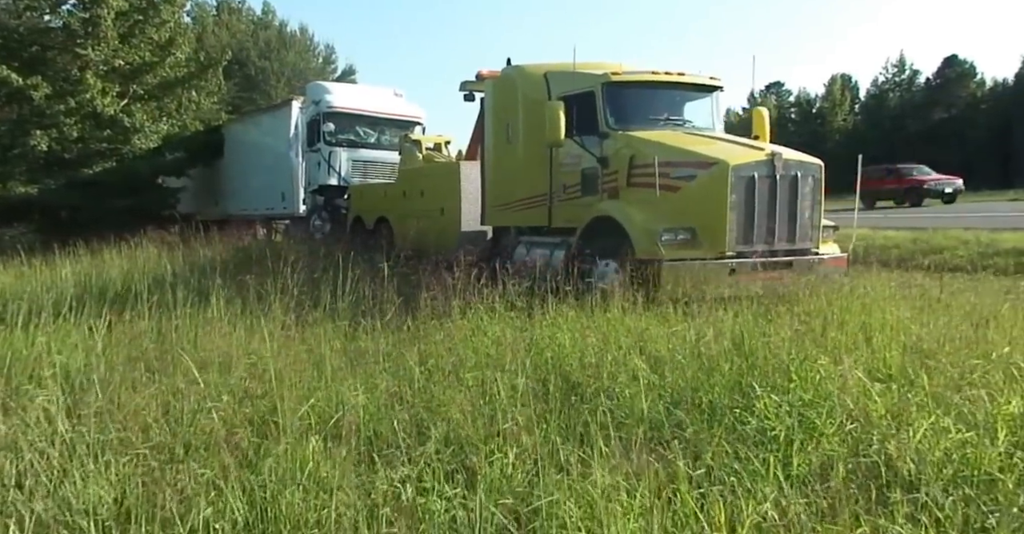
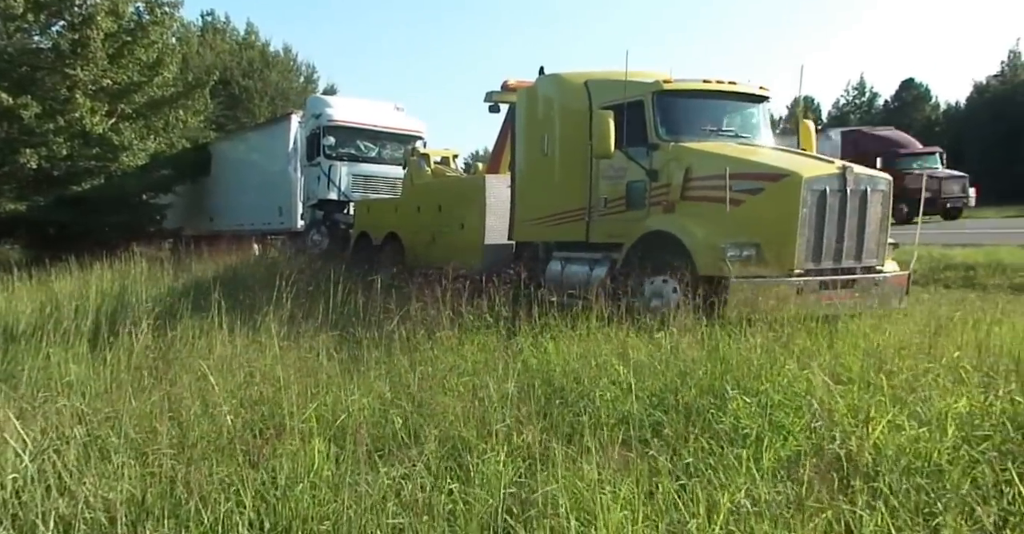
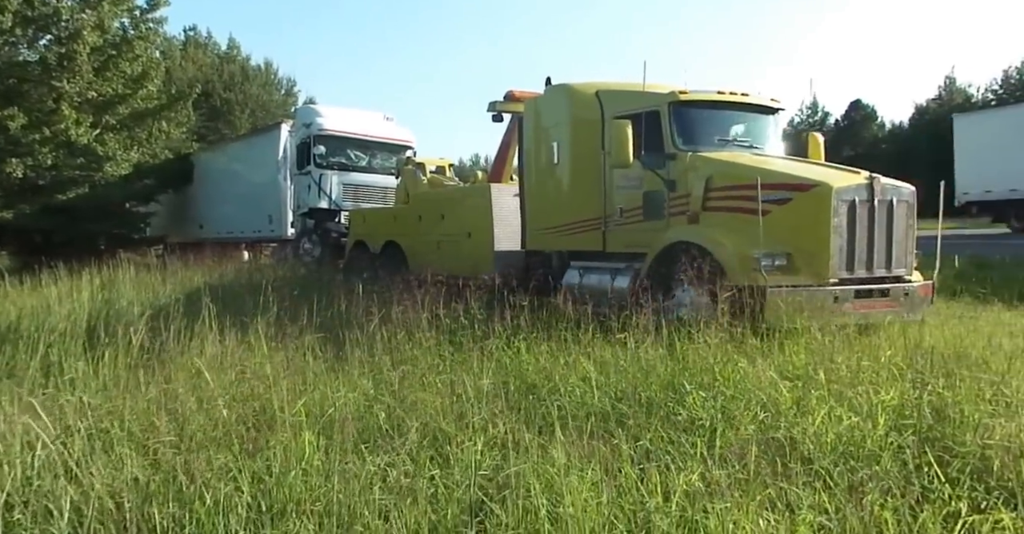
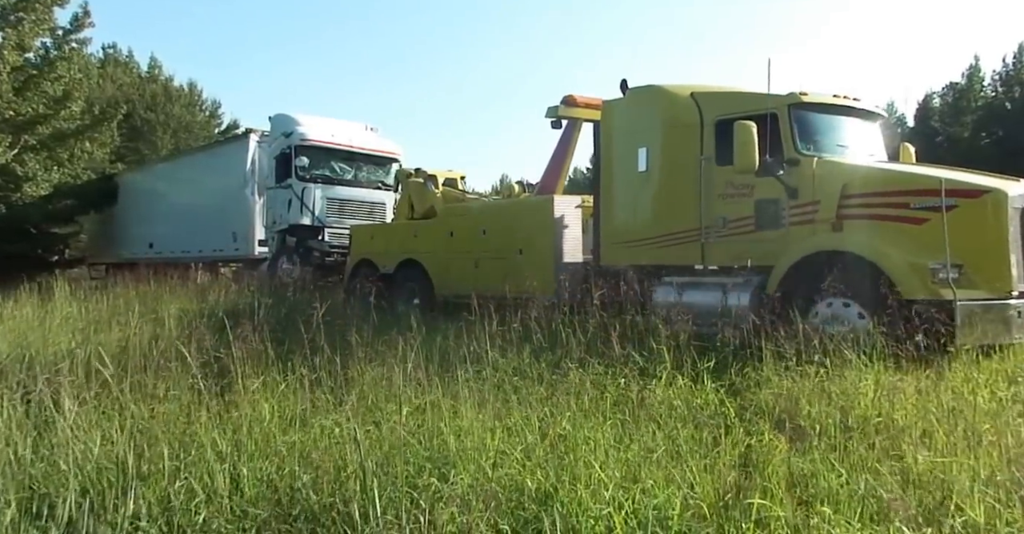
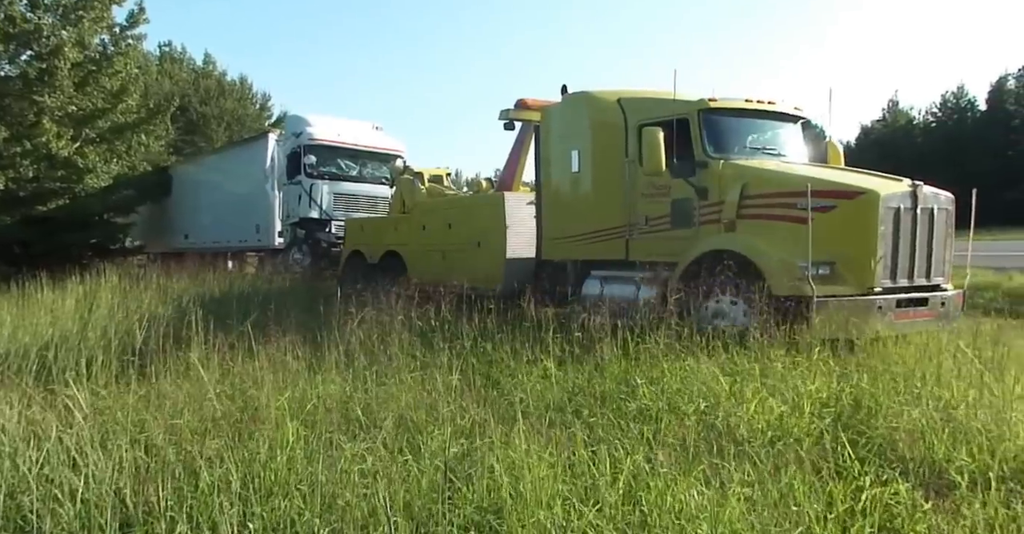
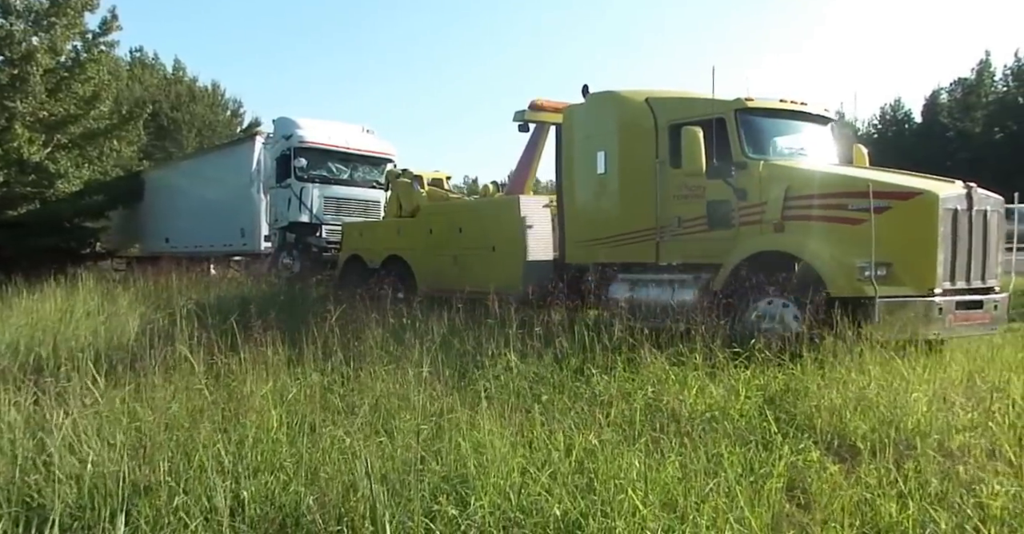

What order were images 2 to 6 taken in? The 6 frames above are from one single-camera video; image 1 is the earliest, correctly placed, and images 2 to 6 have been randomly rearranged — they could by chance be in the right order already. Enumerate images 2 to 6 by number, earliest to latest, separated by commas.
2, 3, 5, 6, 4
